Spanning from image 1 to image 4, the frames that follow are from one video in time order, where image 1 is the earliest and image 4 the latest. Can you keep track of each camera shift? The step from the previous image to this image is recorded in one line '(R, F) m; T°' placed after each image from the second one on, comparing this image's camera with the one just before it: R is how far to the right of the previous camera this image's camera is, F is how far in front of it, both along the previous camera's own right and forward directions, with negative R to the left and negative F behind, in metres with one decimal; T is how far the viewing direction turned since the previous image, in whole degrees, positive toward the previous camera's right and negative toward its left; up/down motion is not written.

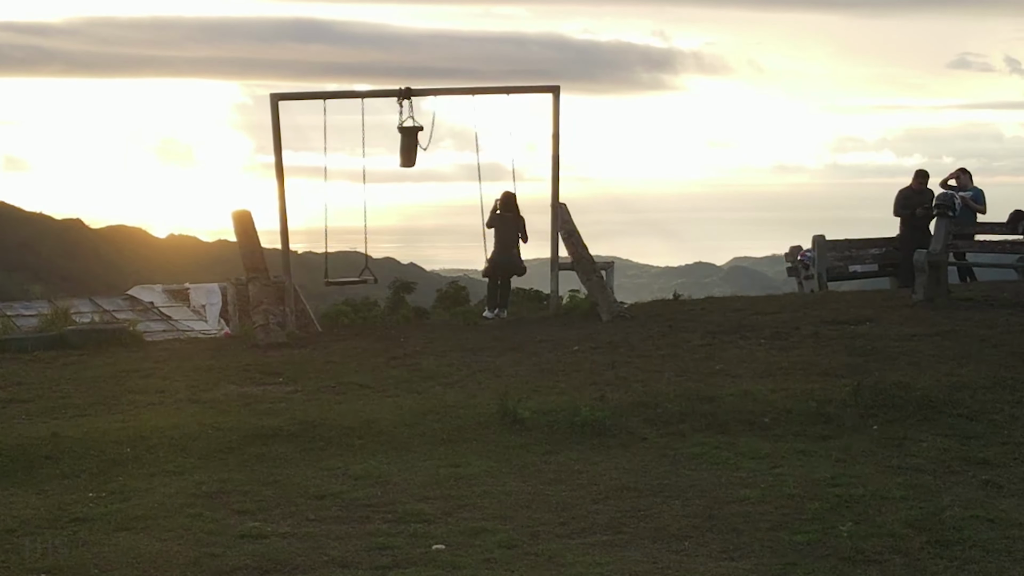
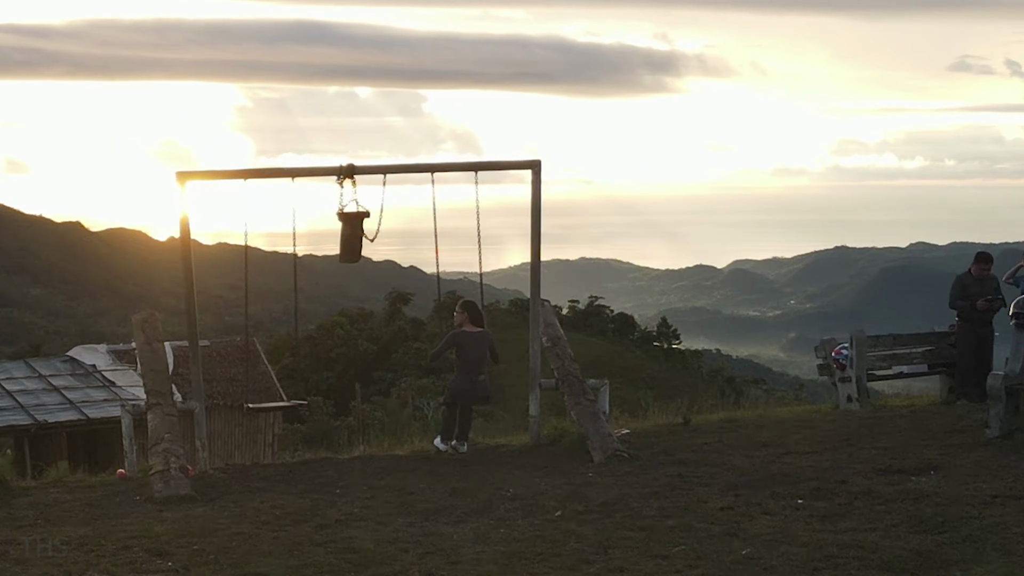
(+0.2, +1.7) m; 0°
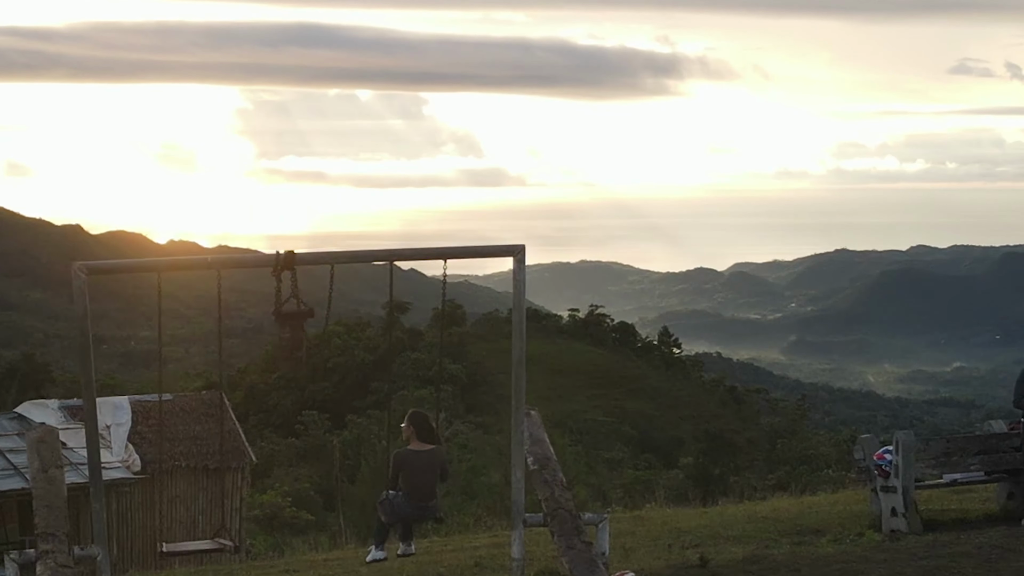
(+0.1, +1.3) m; 0°
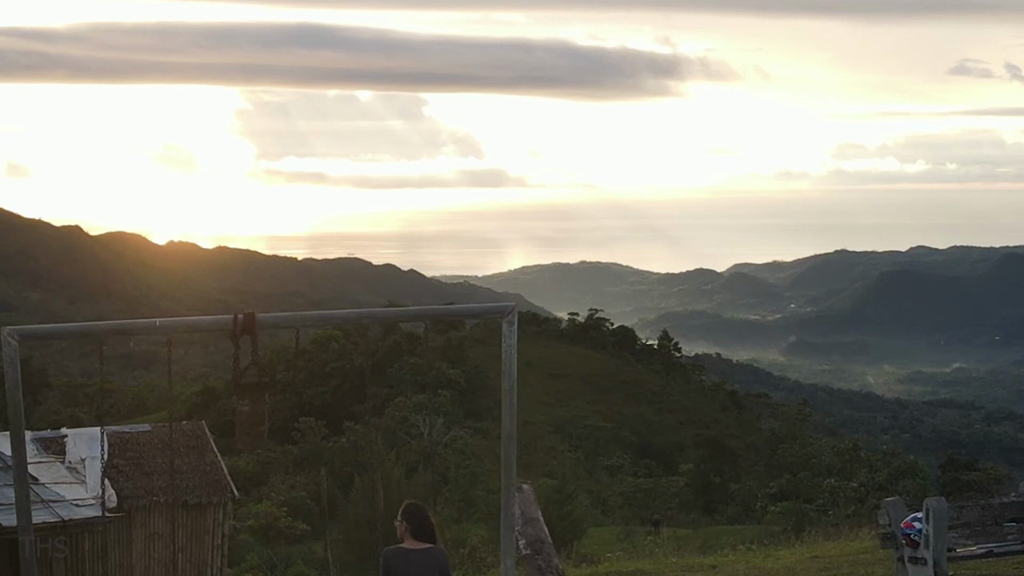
(0.0, +0.6) m; 0°
